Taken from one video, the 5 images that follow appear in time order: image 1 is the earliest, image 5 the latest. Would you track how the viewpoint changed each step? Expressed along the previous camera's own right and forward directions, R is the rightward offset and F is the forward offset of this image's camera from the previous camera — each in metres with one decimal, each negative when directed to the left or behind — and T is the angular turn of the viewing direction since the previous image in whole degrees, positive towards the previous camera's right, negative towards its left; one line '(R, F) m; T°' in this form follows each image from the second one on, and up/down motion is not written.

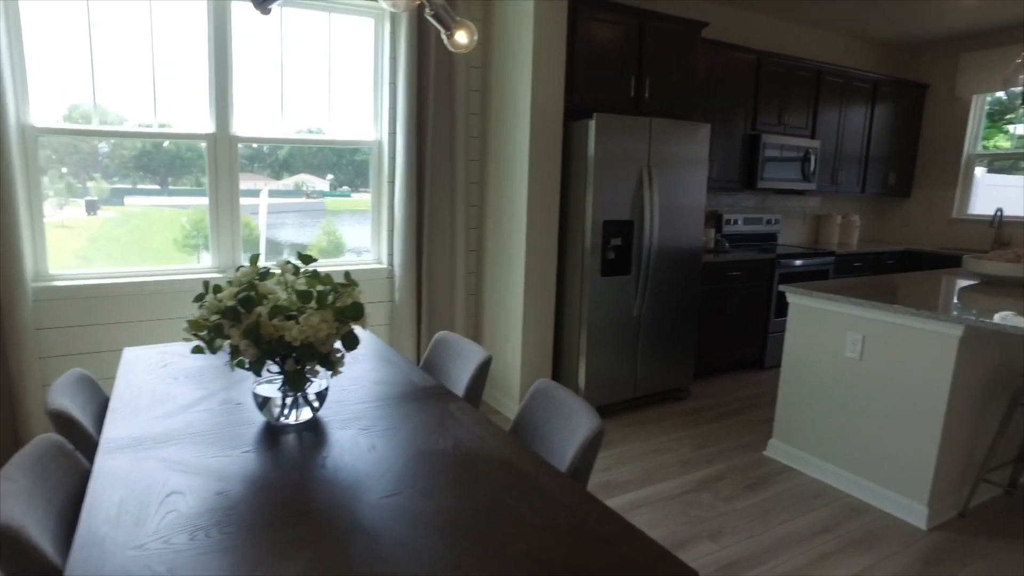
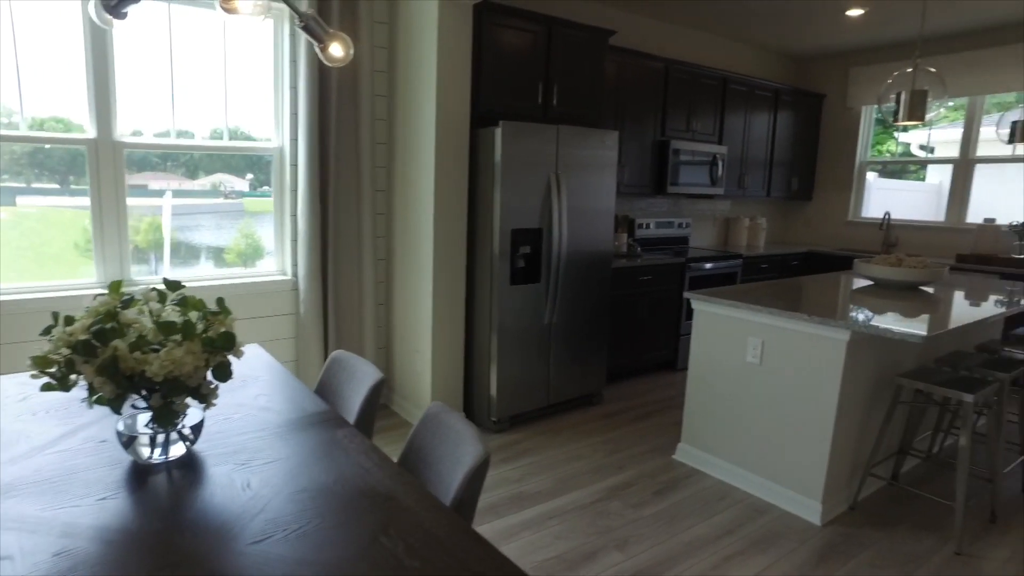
(+0.1, 0.0) m; +6°
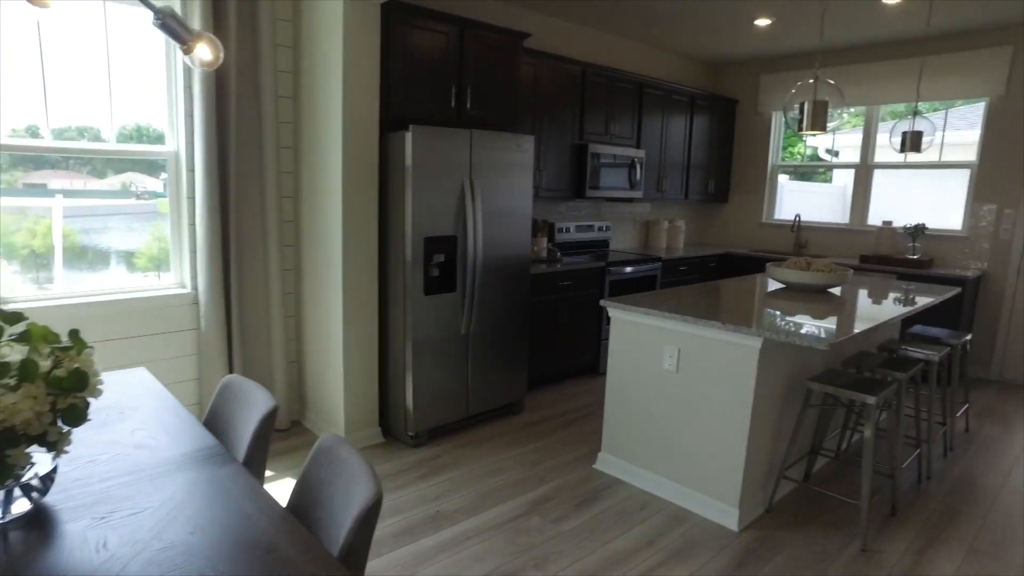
(+0.1, +0.1) m; +6°
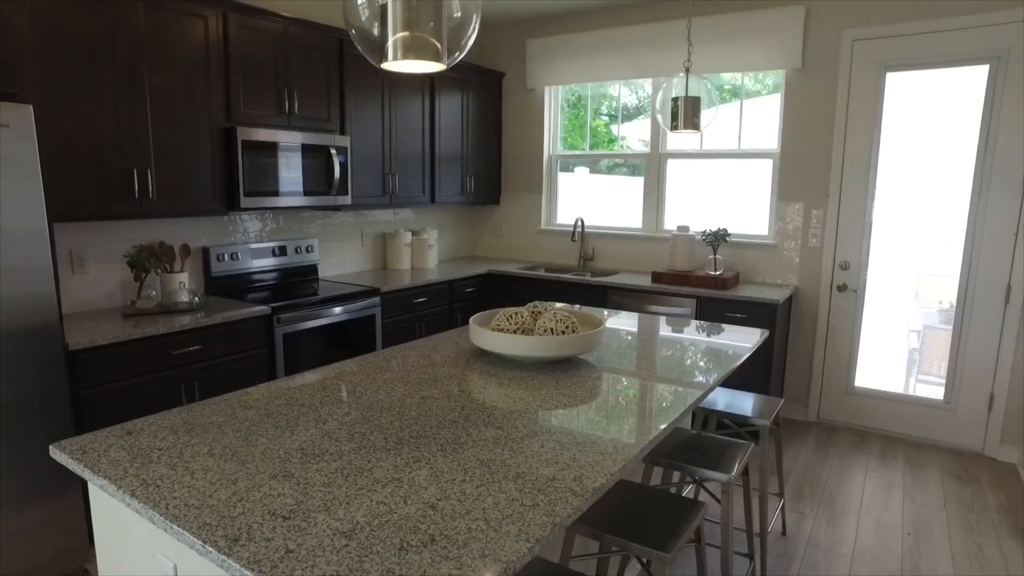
(+1.0, +1.4) m; +12°
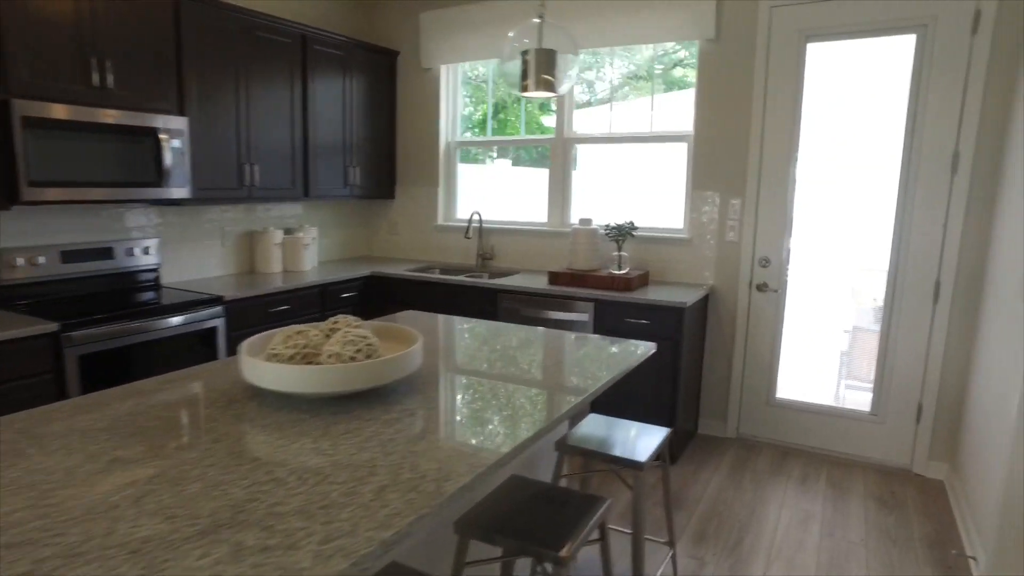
(+0.4, +0.5) m; +3°
